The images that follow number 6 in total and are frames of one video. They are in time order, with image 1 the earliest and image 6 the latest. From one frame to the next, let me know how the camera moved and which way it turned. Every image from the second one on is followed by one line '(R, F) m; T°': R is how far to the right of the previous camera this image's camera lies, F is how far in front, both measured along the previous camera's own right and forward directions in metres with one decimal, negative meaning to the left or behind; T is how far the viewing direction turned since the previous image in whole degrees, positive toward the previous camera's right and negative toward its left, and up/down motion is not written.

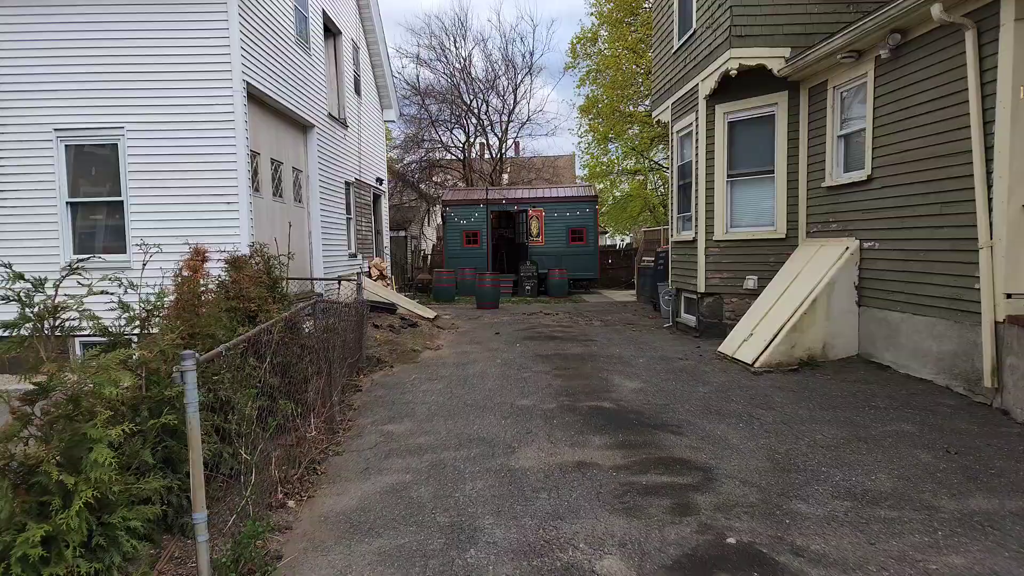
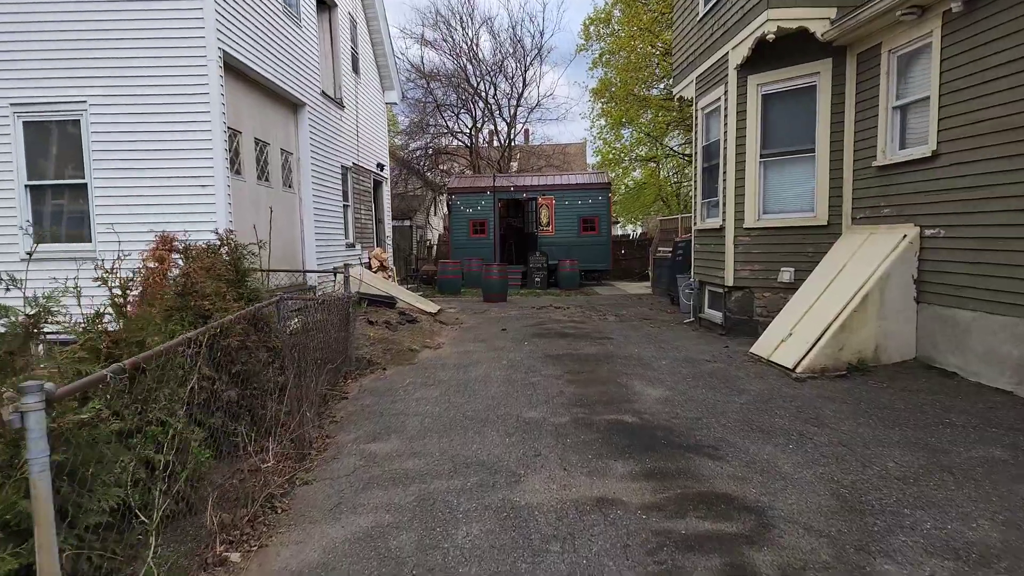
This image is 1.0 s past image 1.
(0.0, +0.8) m; -1°
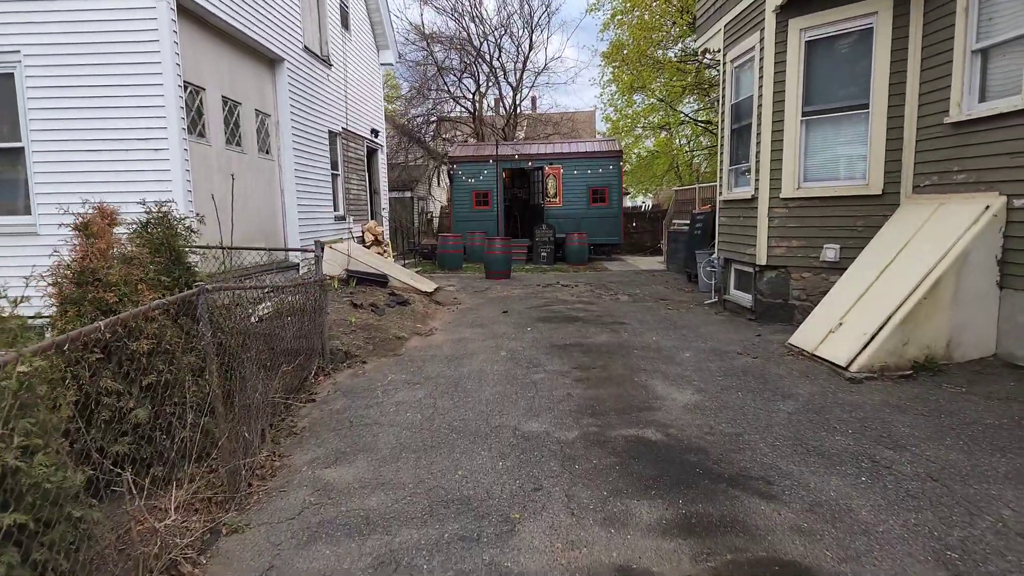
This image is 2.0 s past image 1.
(+0.1, +0.9) m; -1°
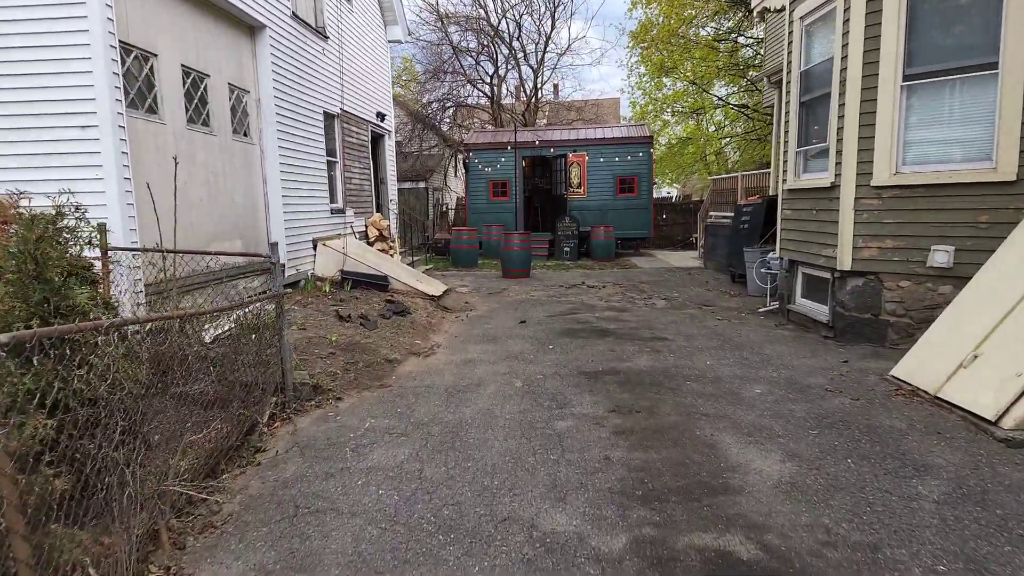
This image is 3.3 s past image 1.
(0.0, +1.3) m; -2°
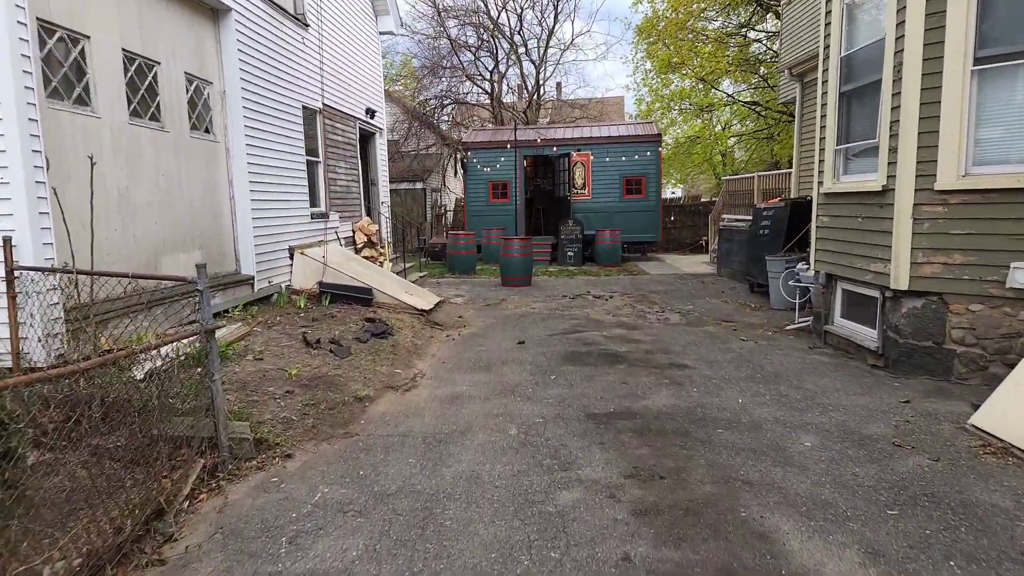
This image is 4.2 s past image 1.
(+0.1, +0.9) m; 0°
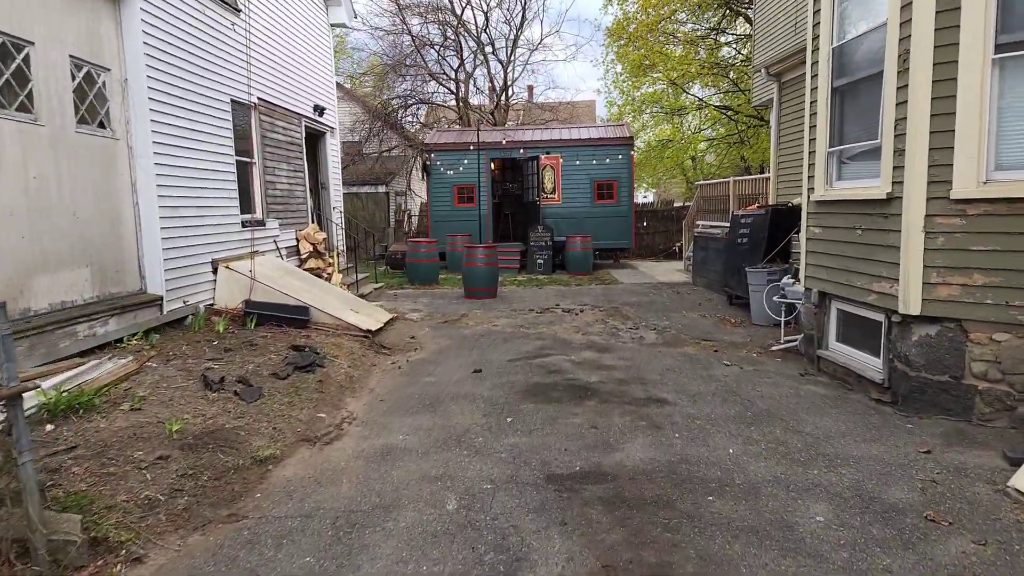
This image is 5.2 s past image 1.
(+0.2, +0.8) m; +3°
